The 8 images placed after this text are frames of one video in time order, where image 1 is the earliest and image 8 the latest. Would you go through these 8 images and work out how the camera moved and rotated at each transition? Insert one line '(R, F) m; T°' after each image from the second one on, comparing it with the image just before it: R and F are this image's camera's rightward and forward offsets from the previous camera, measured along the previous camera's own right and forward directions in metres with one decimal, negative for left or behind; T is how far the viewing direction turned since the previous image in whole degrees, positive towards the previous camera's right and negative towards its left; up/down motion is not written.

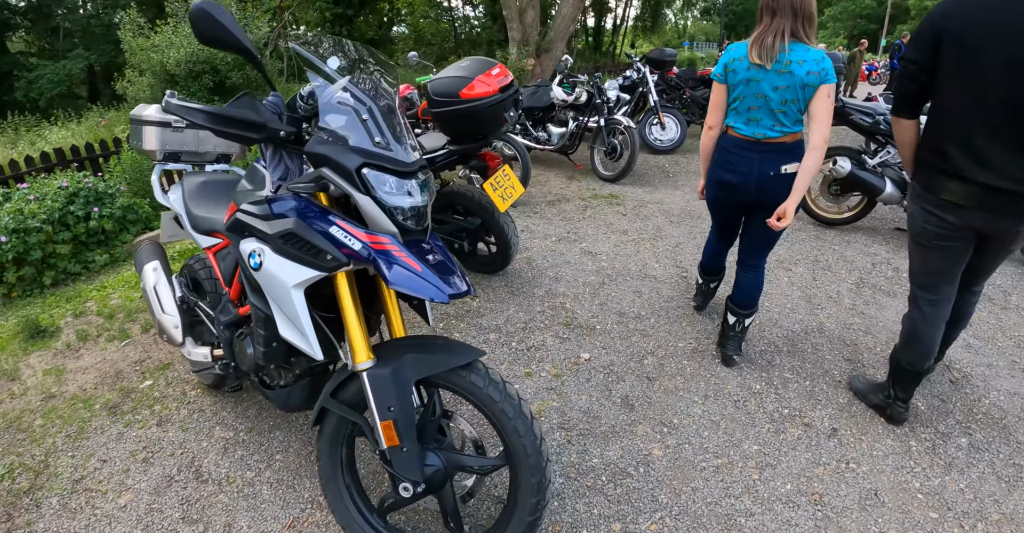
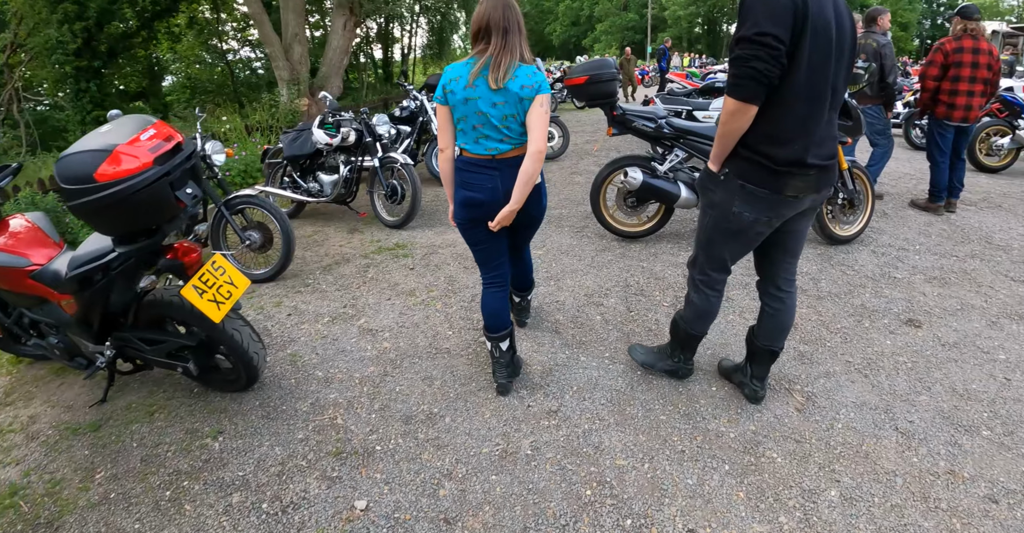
(+0.8, +1.0) m; +16°
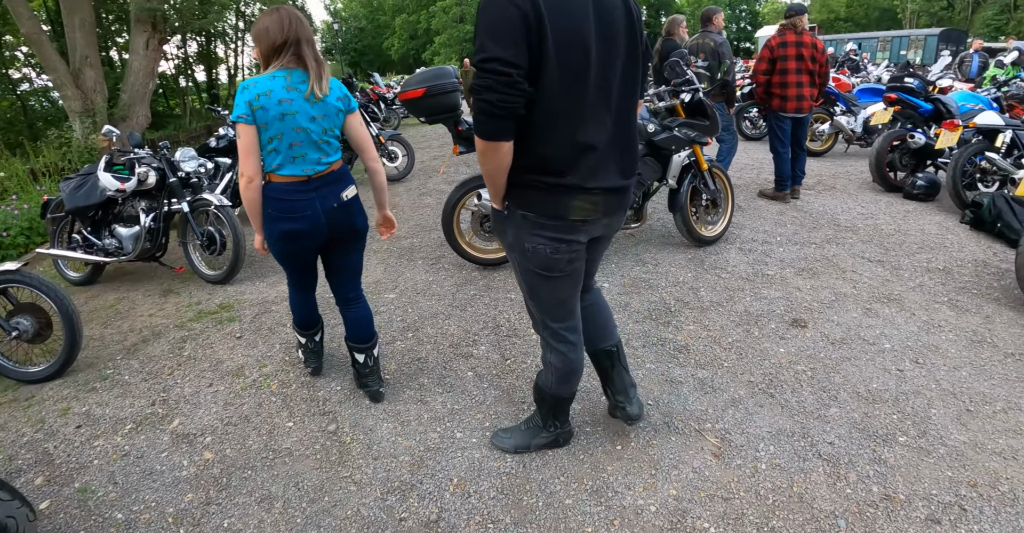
(+0.2, +0.6) m; +13°
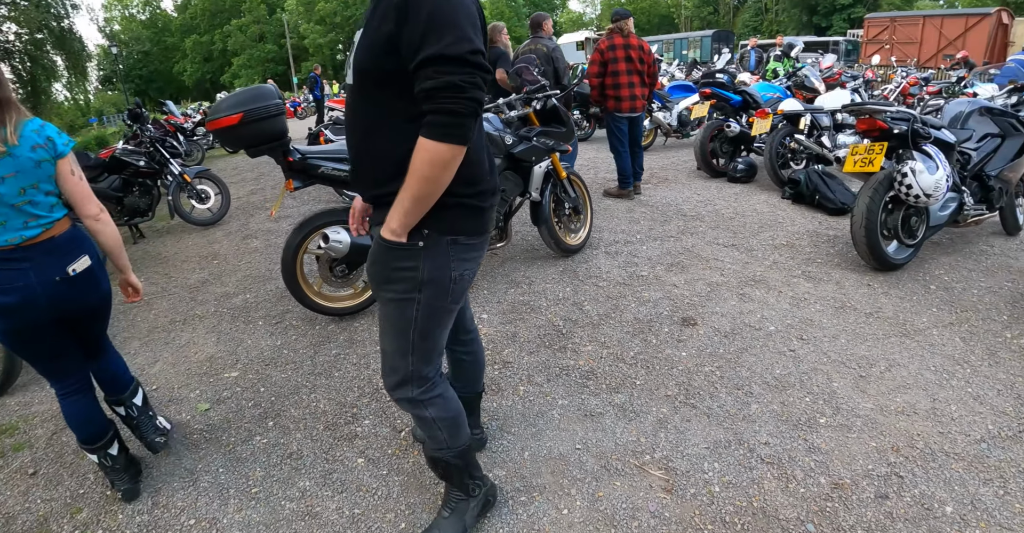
(-0.2, +0.4) m; +17°
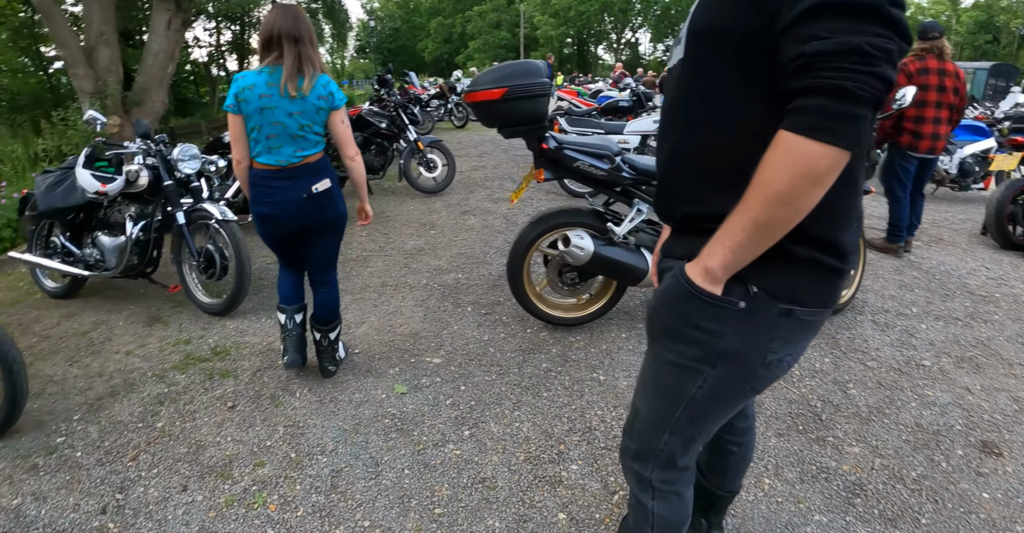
(-0.5, +0.5) m; -16°
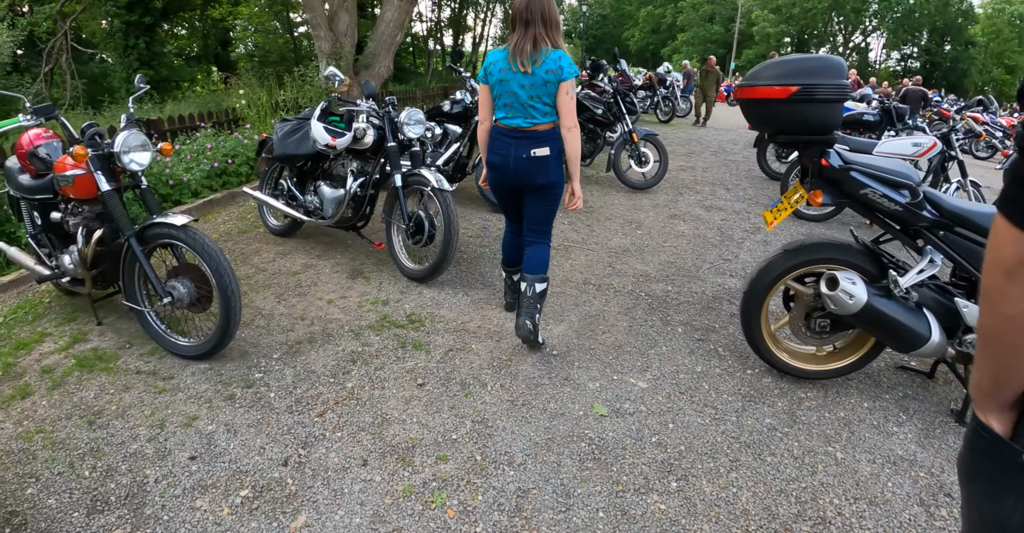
(-0.4, +0.3) m; -15°
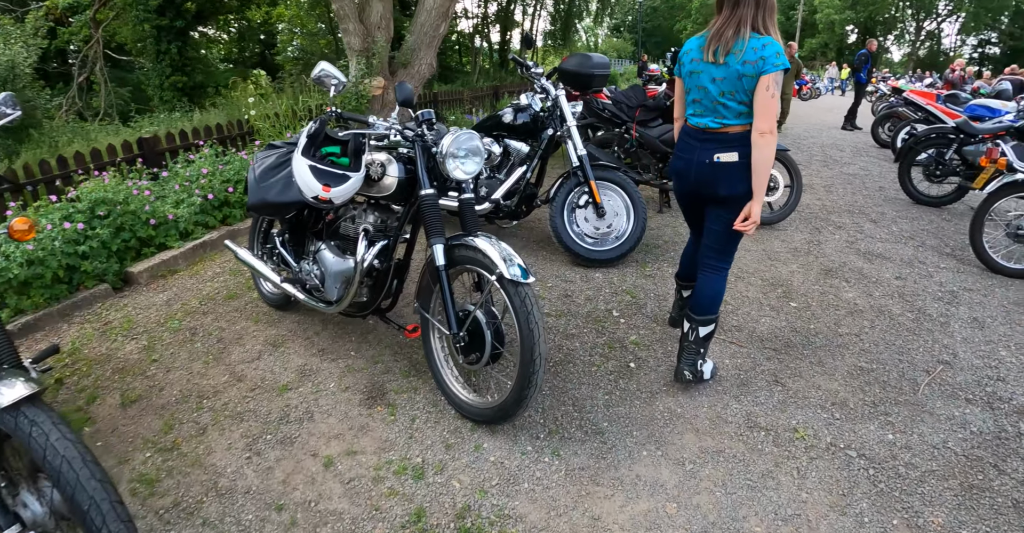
(-0.2, +1.1) m; -4°
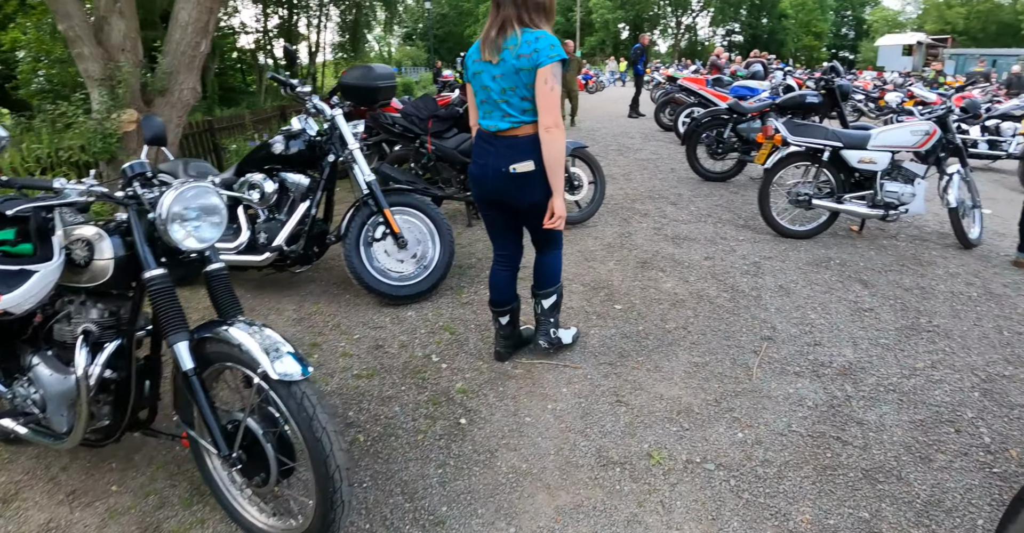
(+0.2, +0.3) m; +15°
